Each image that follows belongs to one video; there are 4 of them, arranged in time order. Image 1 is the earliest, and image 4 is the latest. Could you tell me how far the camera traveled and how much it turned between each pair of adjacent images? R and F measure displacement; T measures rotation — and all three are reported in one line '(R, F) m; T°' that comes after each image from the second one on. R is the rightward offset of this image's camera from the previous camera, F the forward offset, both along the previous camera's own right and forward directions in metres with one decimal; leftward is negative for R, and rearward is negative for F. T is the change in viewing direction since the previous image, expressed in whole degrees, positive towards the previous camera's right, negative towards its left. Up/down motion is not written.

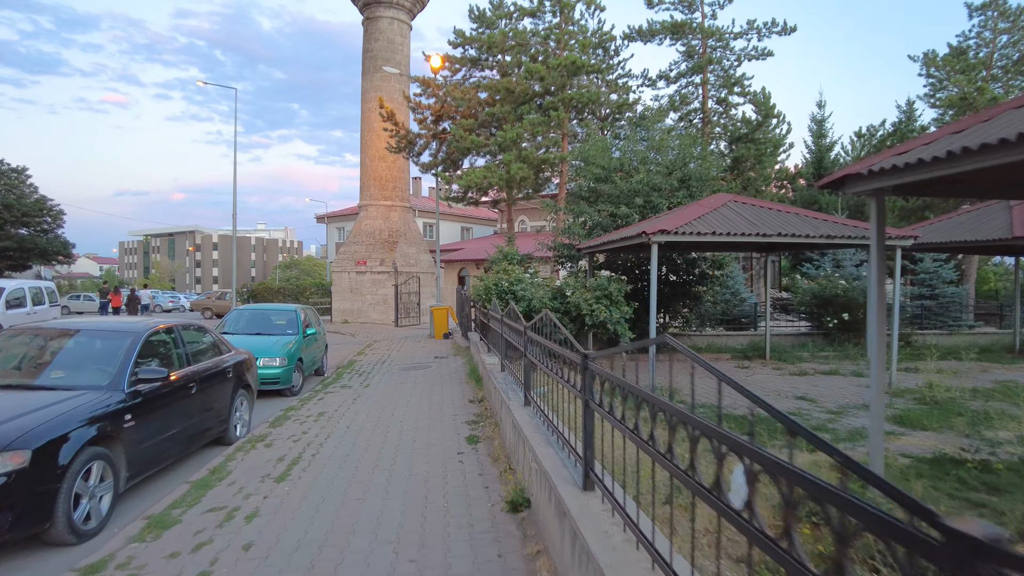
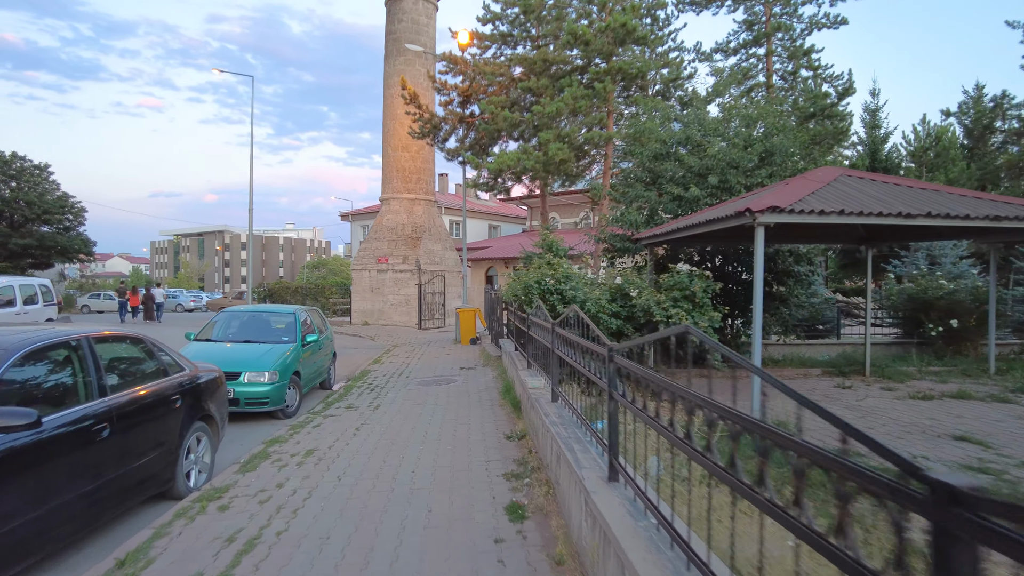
(-0.3, +2.3) m; -2°
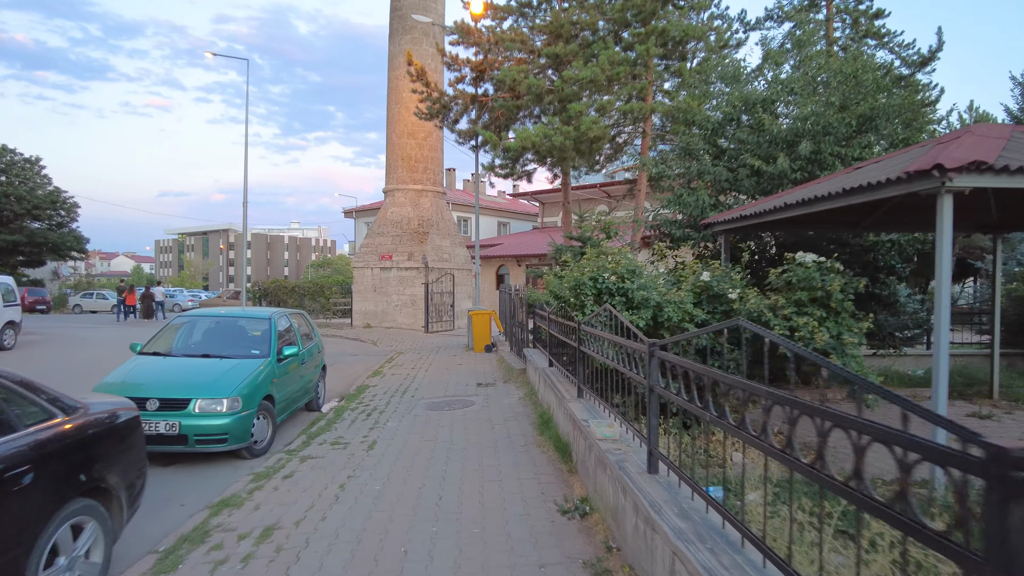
(-0.4, +2.3) m; -1°
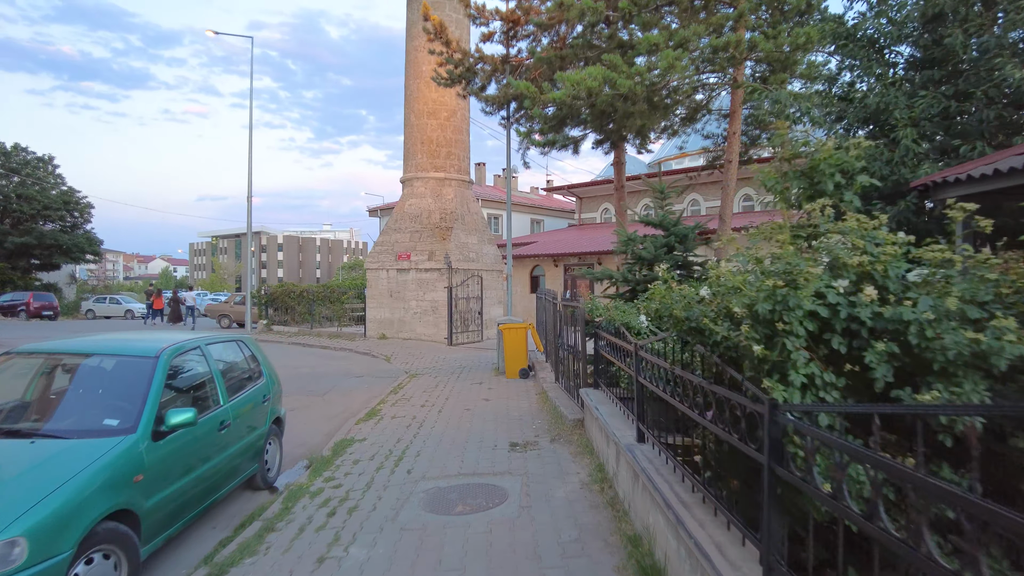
(-0.2, +3.6) m; -3°
